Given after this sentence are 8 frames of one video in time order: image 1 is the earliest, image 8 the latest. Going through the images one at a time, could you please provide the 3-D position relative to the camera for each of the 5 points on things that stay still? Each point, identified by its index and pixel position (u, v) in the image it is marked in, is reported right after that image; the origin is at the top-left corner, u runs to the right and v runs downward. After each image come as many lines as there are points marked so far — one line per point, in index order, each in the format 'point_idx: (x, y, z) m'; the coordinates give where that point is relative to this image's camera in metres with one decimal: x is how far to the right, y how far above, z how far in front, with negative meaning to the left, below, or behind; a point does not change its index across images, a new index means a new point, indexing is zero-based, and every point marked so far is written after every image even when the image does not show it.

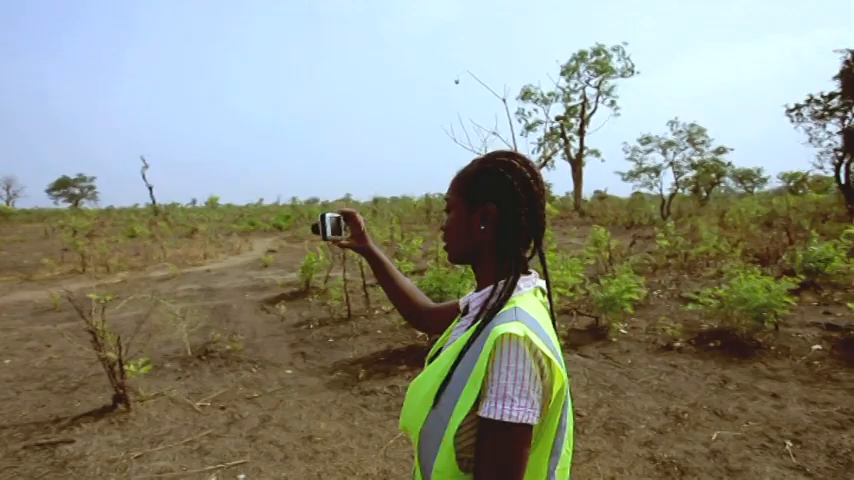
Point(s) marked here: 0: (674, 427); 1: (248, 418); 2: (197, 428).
0: (+3.6, -2.8, +4.1) m
1: (-2.9, -2.8, +4.3) m
2: (-3.4, -2.8, +4.1) m
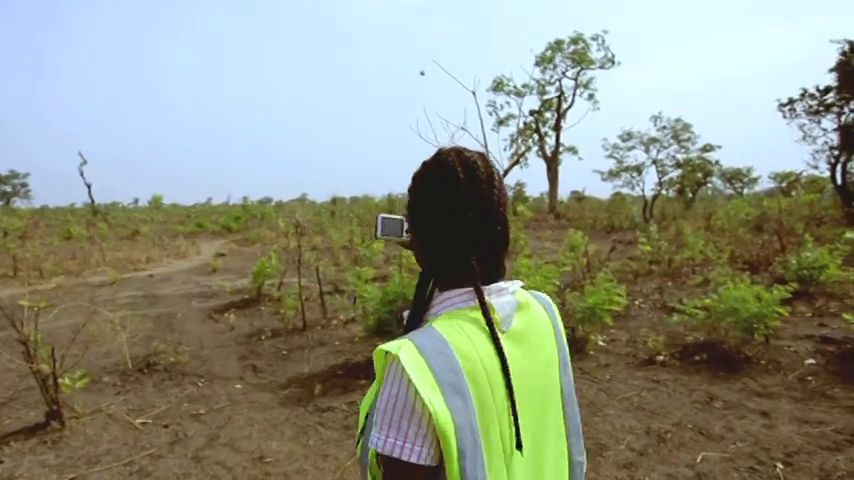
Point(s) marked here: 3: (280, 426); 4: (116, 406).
0: (+3.1, -2.9, +3.8) m
1: (-3.4, -2.8, +4.0) m
2: (-3.9, -2.8, +3.7) m
3: (-2.2, -2.7, +4.1) m
4: (-4.9, -2.6, +4.4) m
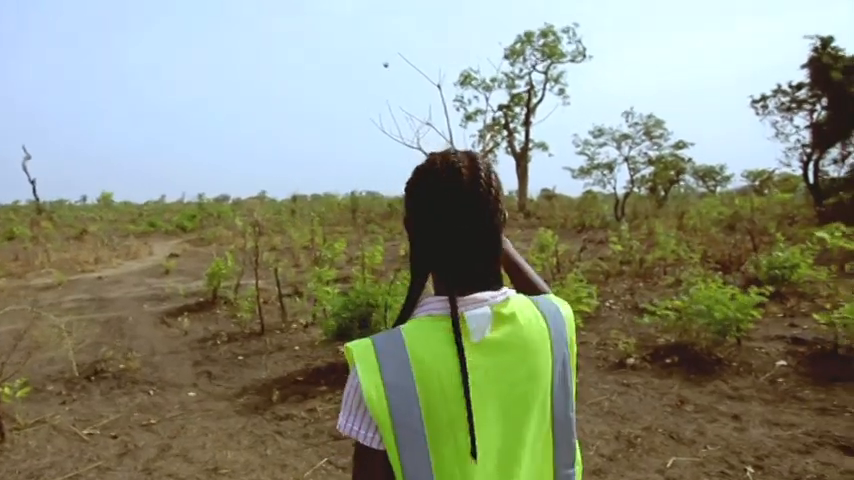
0: (+2.7, -2.9, +3.8) m
1: (-3.9, -2.8, +3.8) m
2: (-4.3, -2.8, +3.5) m
3: (-2.7, -2.7, +3.9) m
4: (-5.4, -2.6, +4.1) m
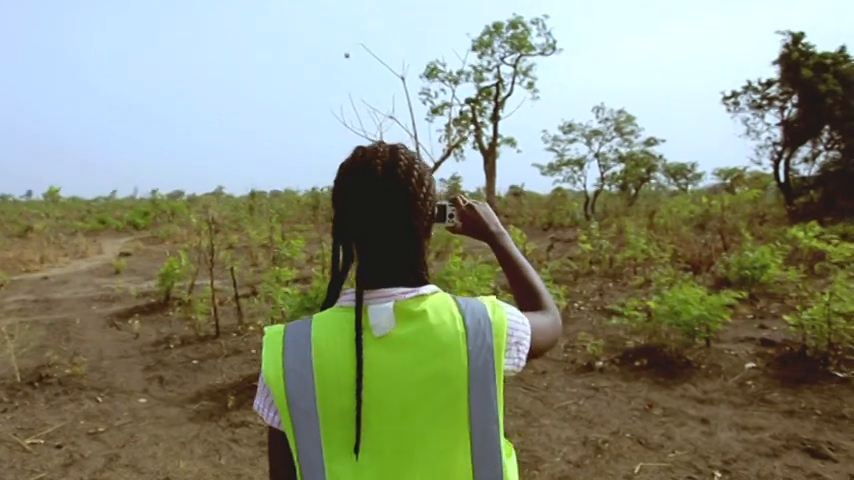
0: (+2.2, -2.9, +3.7) m
1: (-4.3, -2.8, +3.6) m
2: (-4.8, -2.8, +3.3) m
3: (-3.1, -2.7, +3.7) m
4: (-5.8, -2.6, +3.9) m
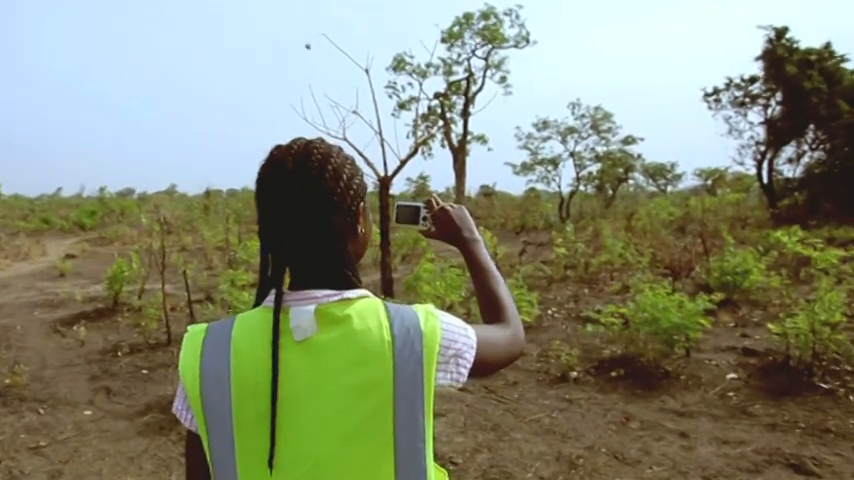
0: (+1.9, -2.9, +3.5) m
1: (-4.7, -2.8, +3.4) m
2: (-5.2, -2.8, +3.1) m
3: (-3.5, -2.7, +3.5) m
4: (-6.2, -2.6, +3.7) m
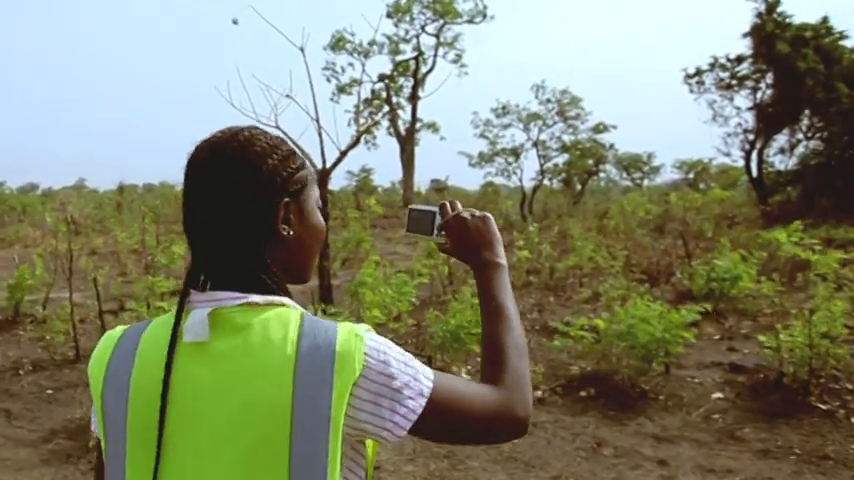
0: (+1.3, -2.9, +3.1) m
1: (-5.2, -2.8, +3.0) m
2: (-5.7, -2.8, +2.7) m
3: (-4.0, -2.7, +3.1) m
4: (-6.7, -2.6, +3.3) m
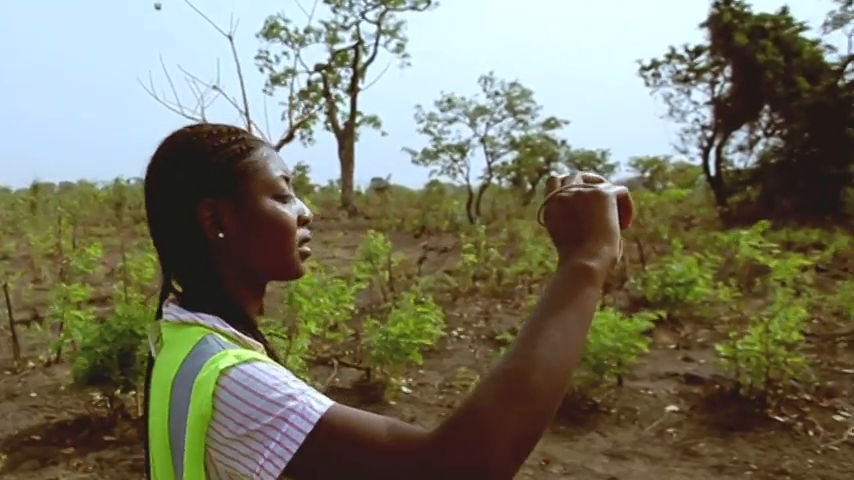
0: (+0.8, -2.9, +3.0) m
1: (-5.8, -2.9, +2.8) m
2: (-6.2, -2.8, +2.5) m
3: (-4.6, -2.8, +2.9) m
4: (-7.3, -2.6, +3.0) m
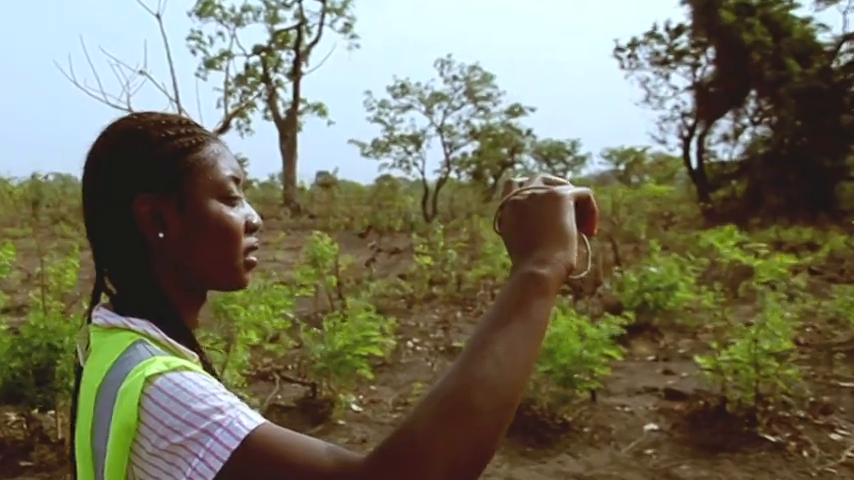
0: (+0.4, -3.0, +2.7) m
1: (-6.1, -2.9, +2.5) m
2: (-6.6, -2.8, +2.2) m
3: (-5.0, -2.8, +2.6) m
4: (-7.7, -2.7, +2.7) m
